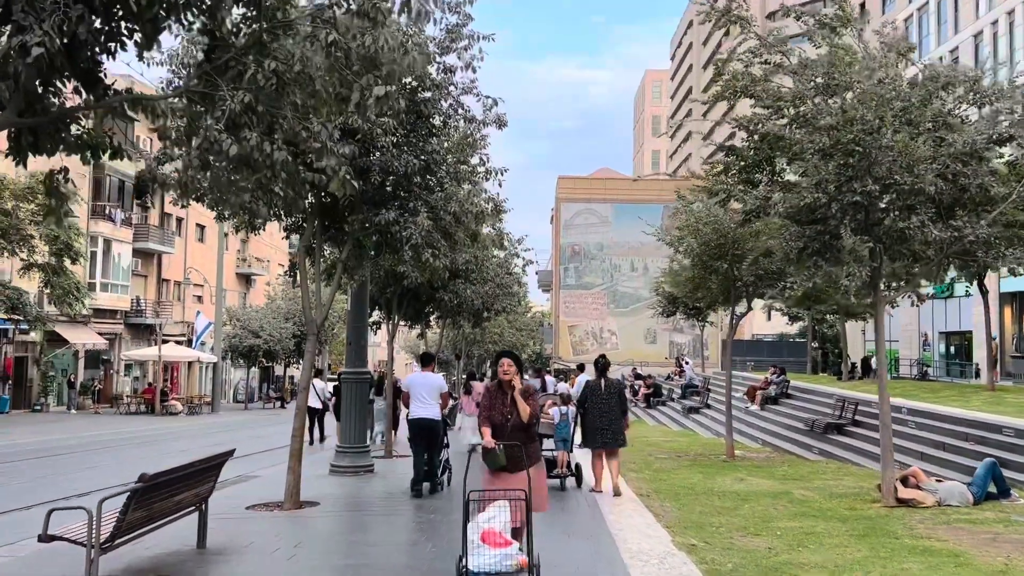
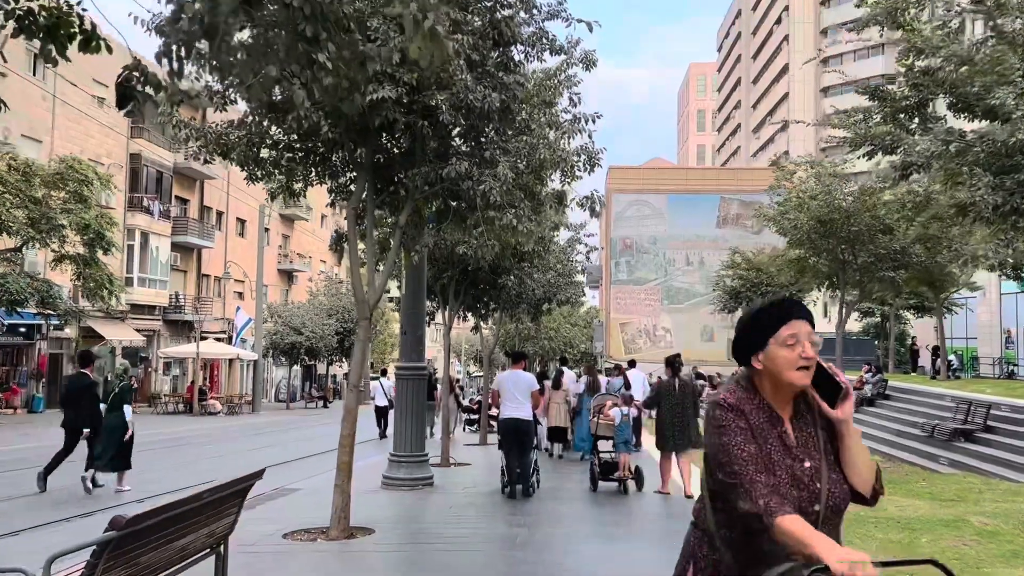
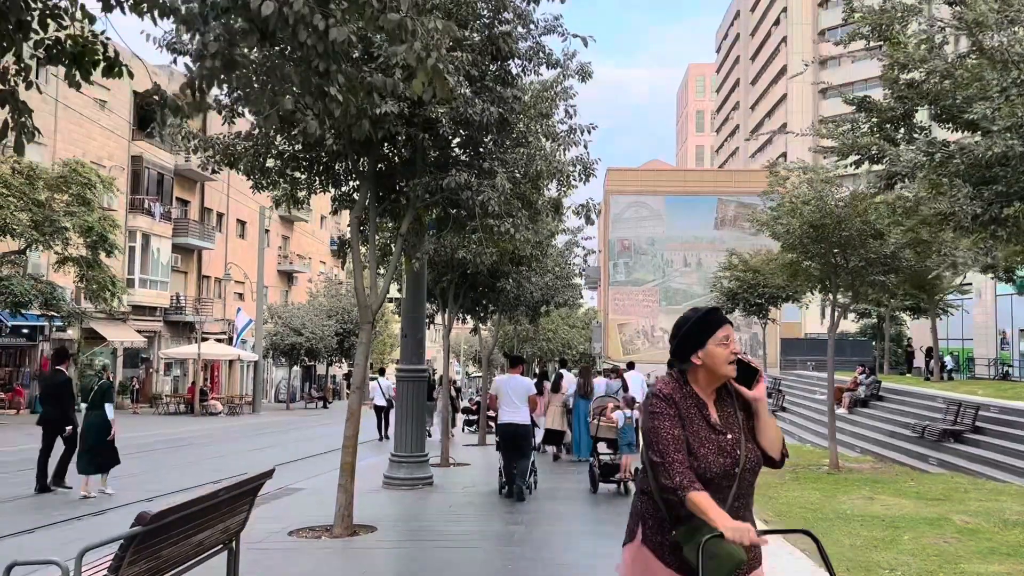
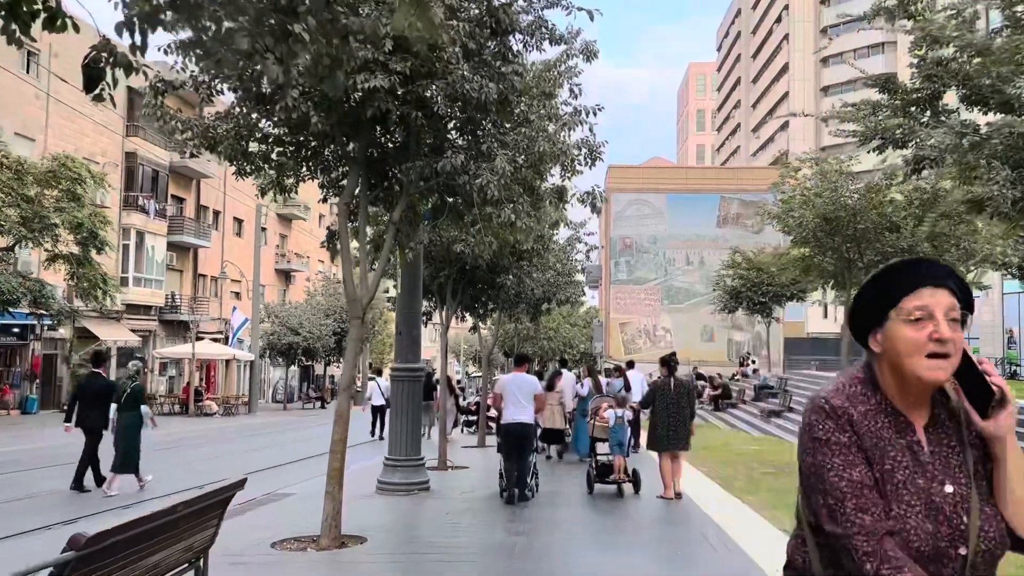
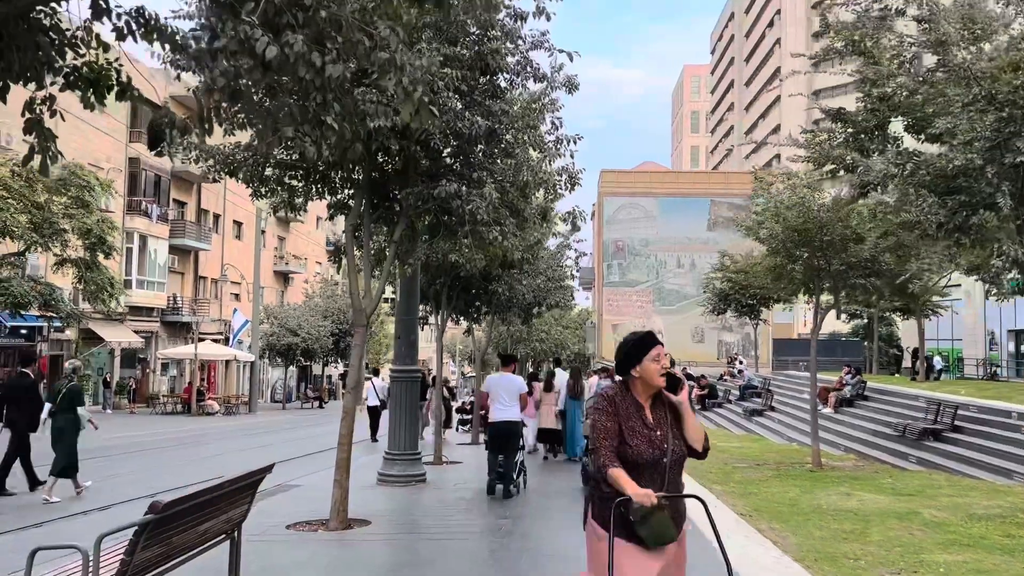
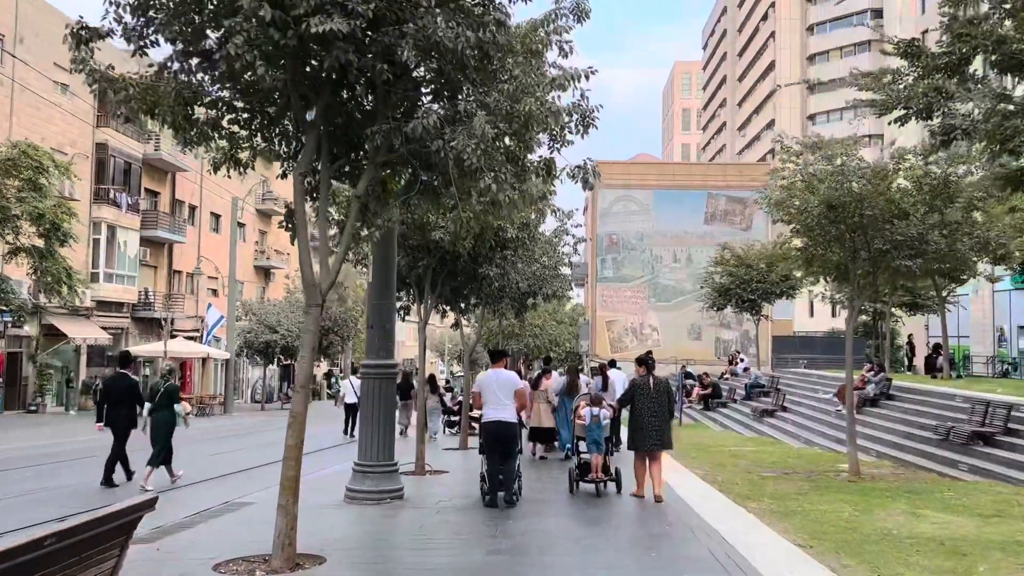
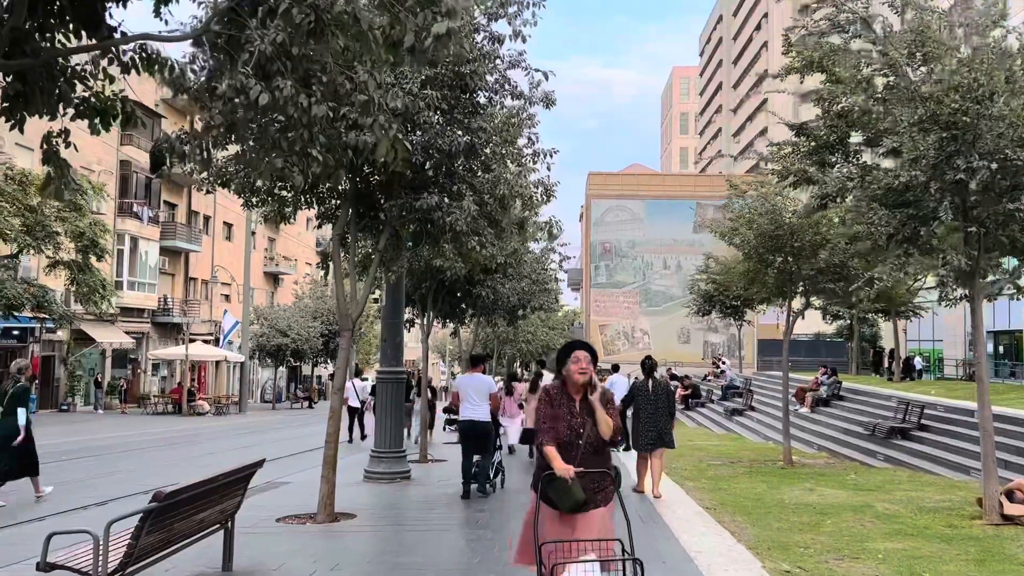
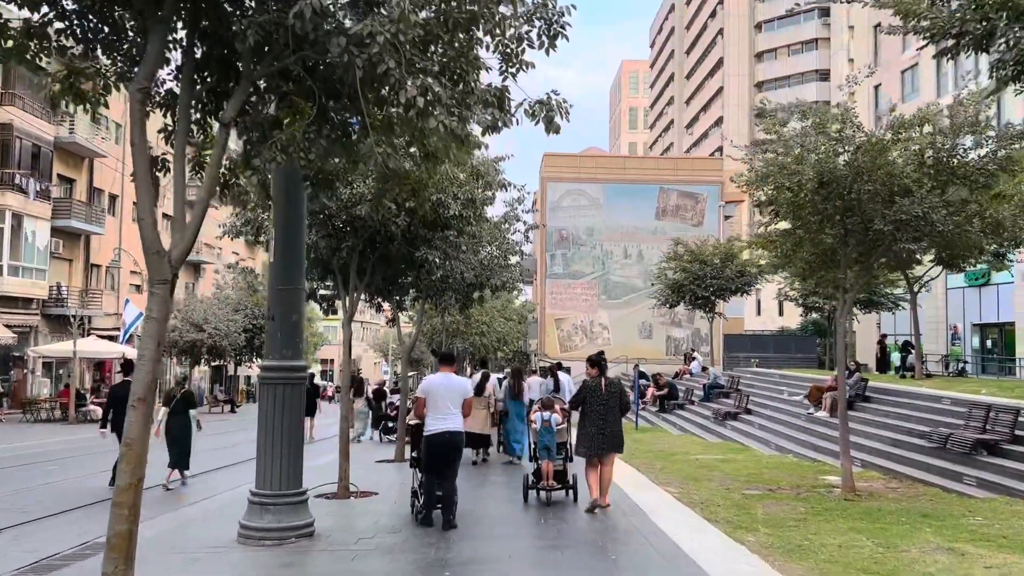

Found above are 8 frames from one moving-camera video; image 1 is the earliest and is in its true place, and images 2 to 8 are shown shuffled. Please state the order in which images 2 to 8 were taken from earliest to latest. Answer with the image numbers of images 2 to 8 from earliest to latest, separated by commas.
7, 5, 3, 2, 4, 6, 8
